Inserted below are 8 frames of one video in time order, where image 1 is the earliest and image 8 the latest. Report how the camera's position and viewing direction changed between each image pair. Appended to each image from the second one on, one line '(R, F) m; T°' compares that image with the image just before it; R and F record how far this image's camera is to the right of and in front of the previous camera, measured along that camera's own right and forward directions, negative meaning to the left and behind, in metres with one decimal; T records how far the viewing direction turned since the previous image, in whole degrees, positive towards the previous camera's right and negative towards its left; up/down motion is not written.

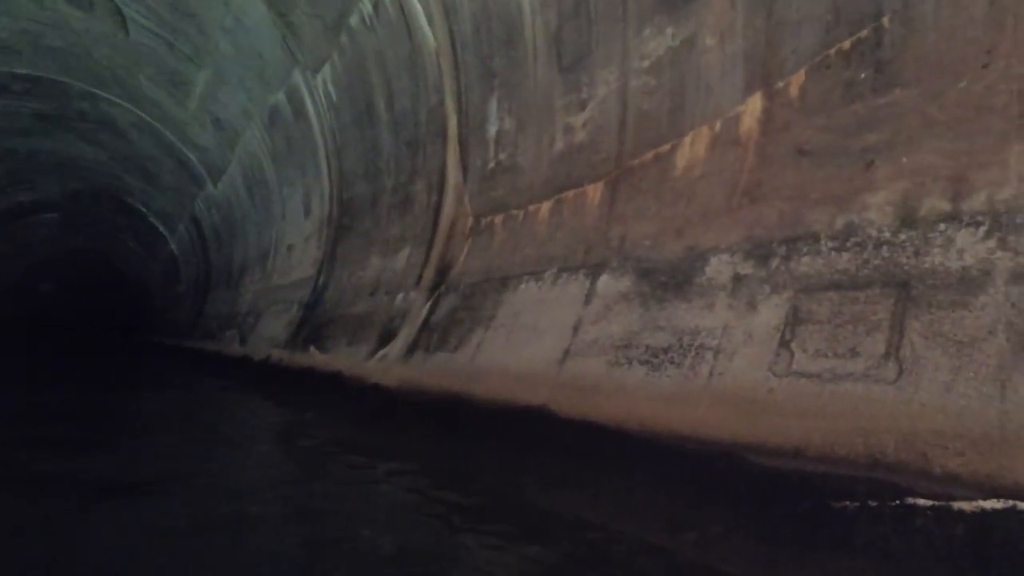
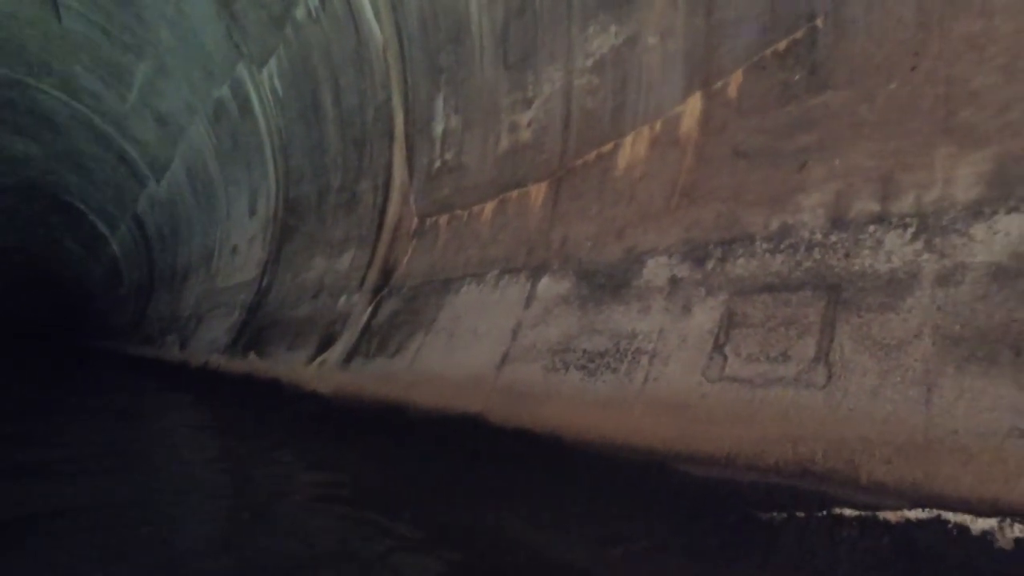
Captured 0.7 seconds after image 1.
(+0.2, +0.2) m; +4°
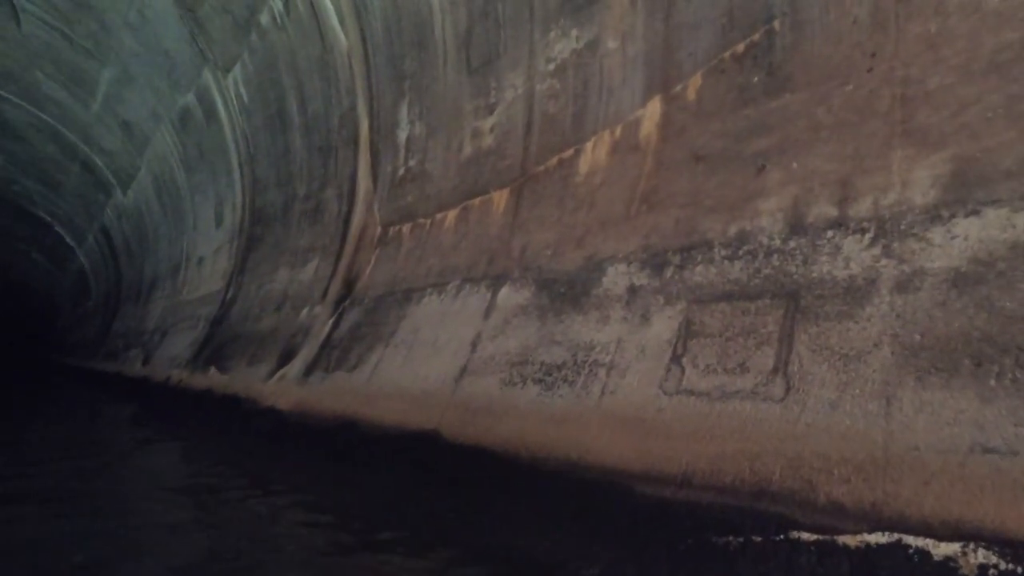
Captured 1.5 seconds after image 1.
(+0.2, +0.2) m; +2°
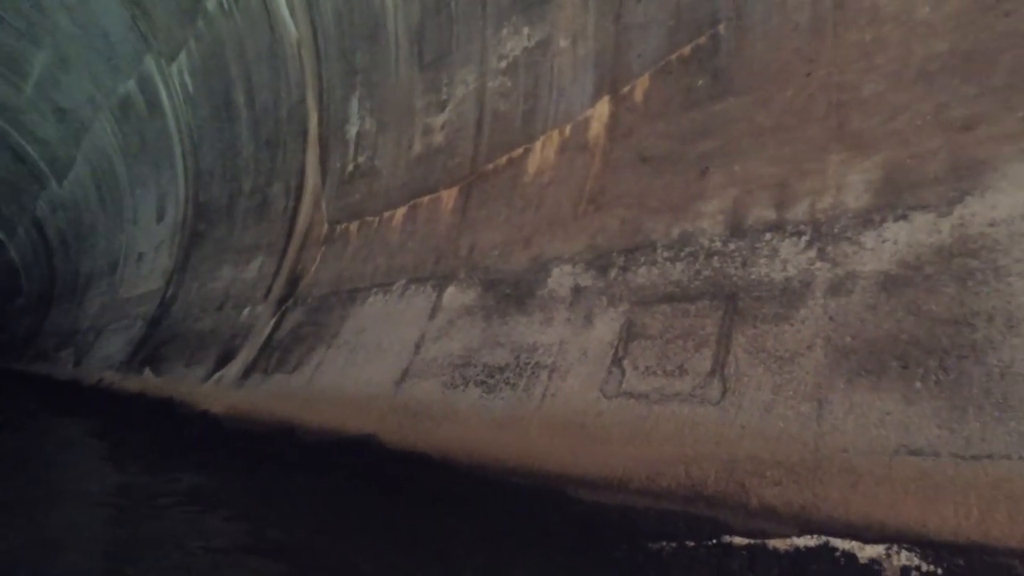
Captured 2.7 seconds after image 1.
(+0.1, +0.1) m; +4°
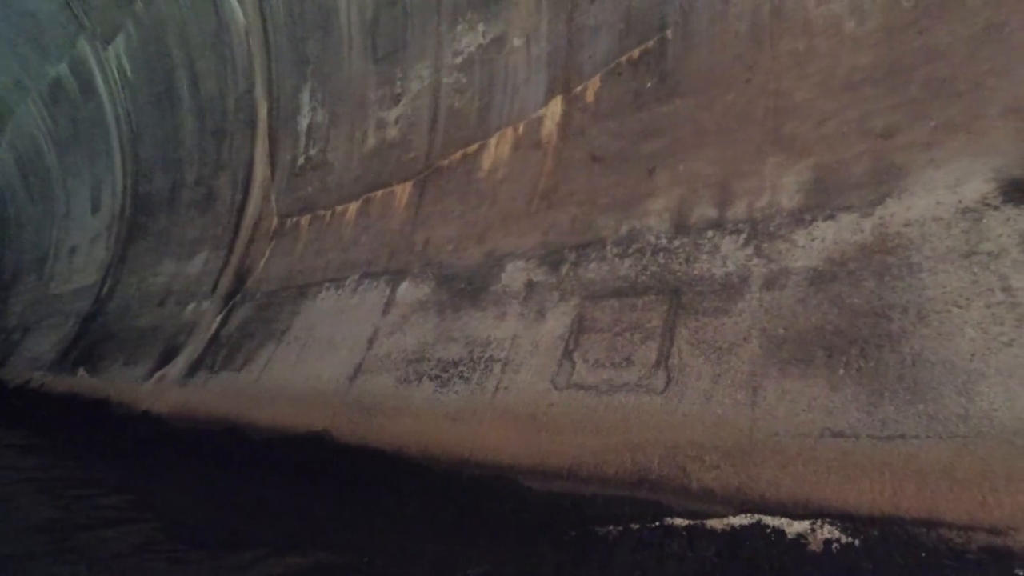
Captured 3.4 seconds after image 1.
(0.0, 0.0) m; +5°
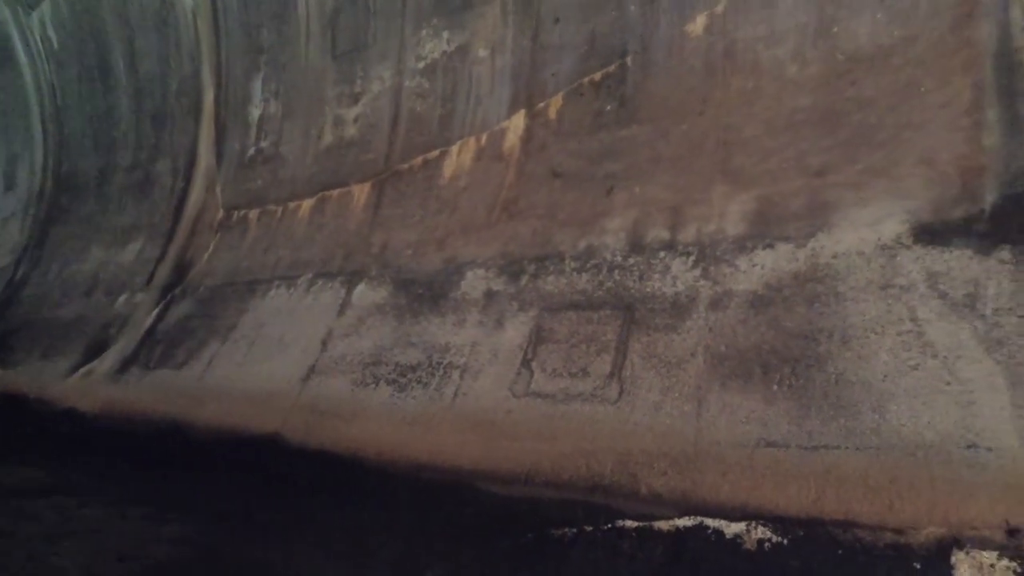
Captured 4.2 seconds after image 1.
(-0.1, -0.1) m; +6°
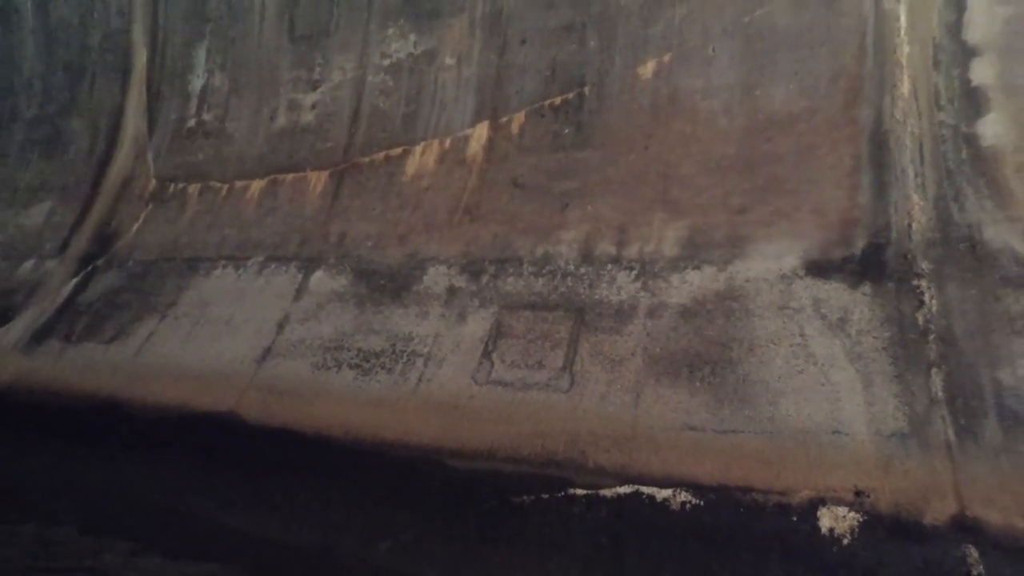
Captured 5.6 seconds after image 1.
(-0.4, -0.4) m; +10°
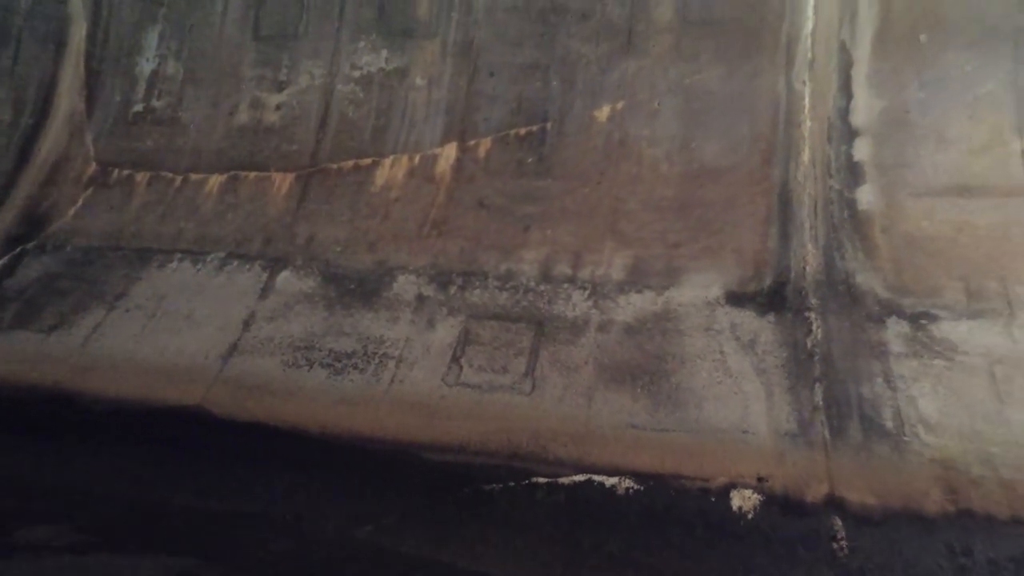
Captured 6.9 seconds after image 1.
(-0.4, -0.4) m; +9°
